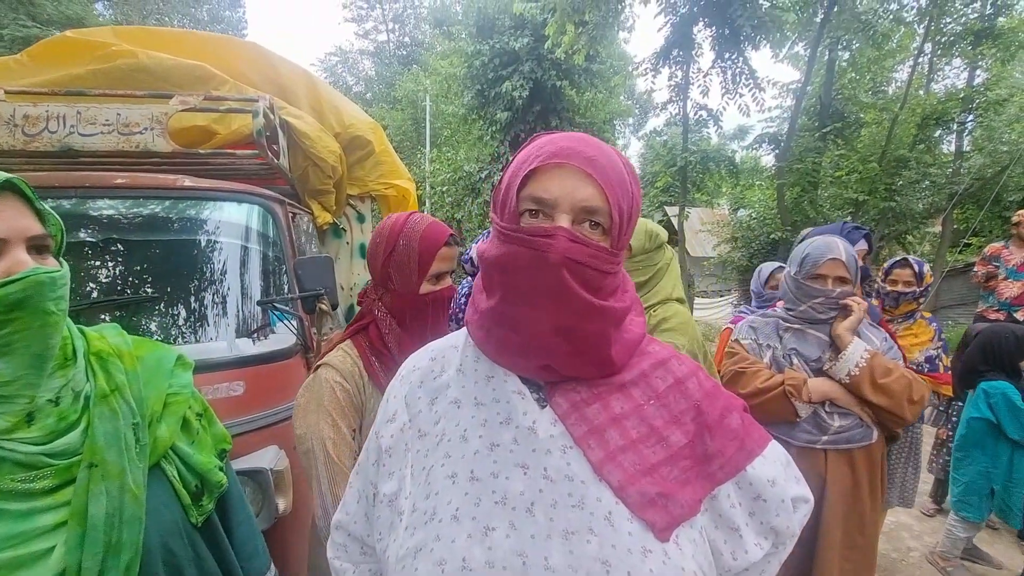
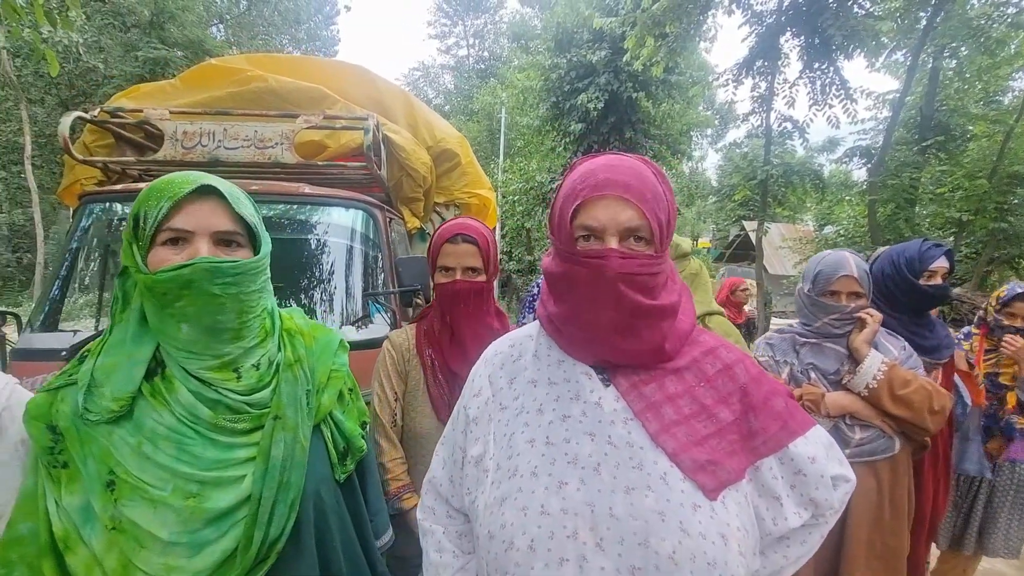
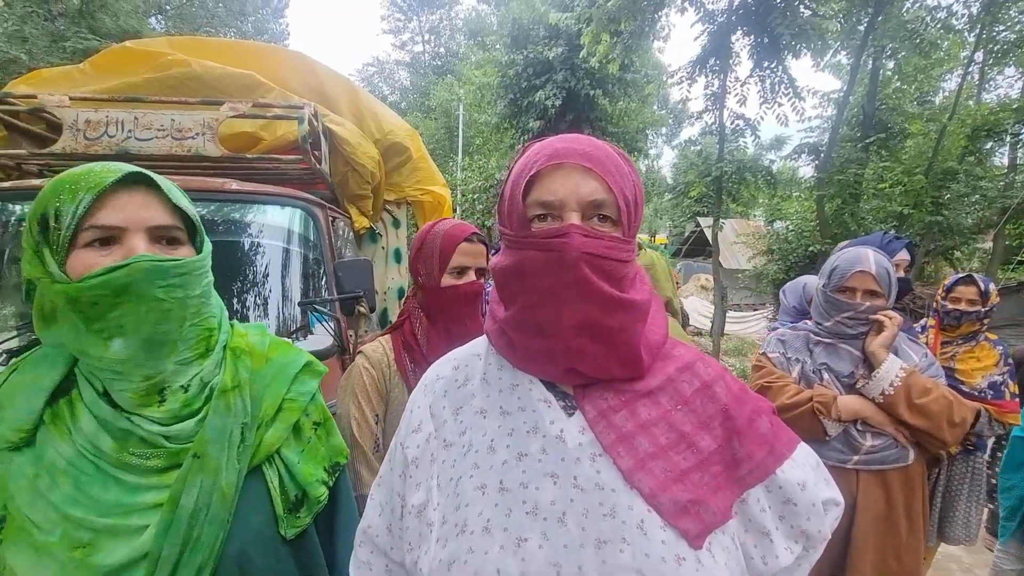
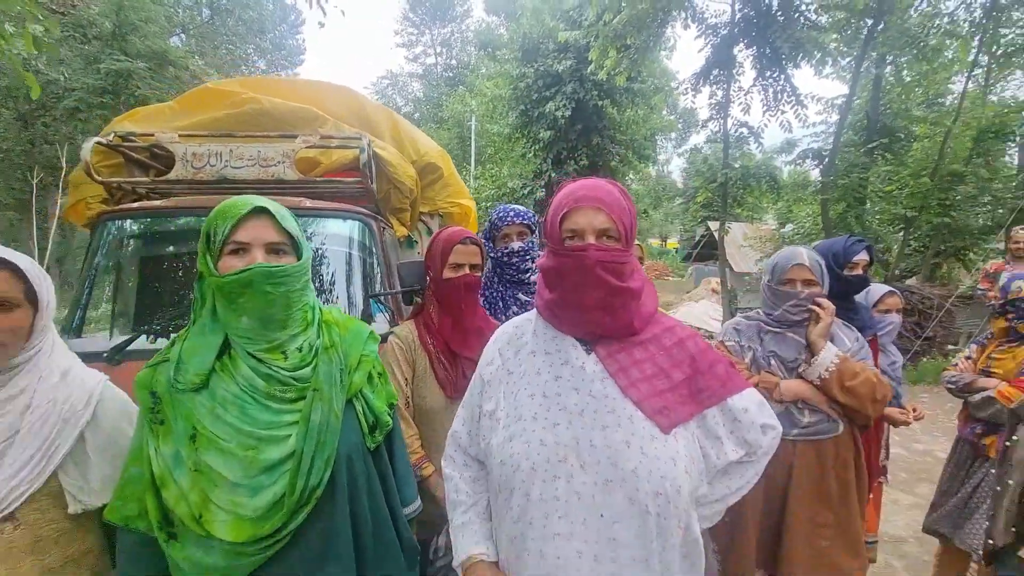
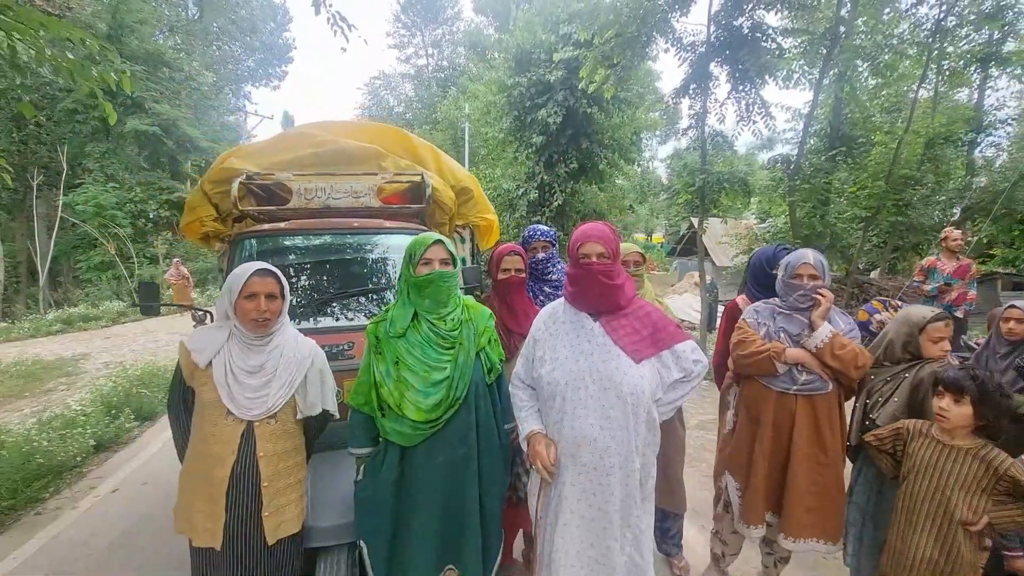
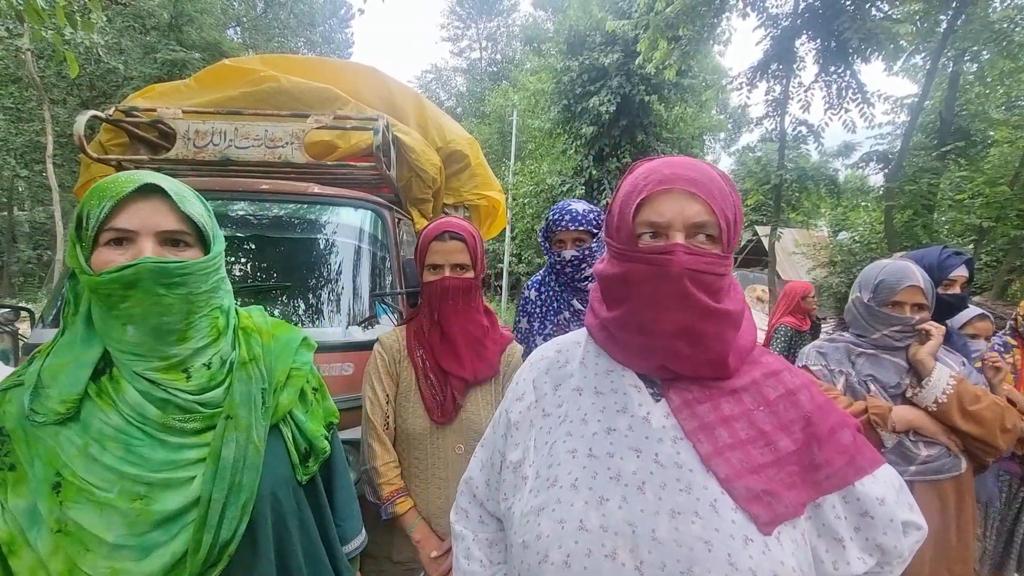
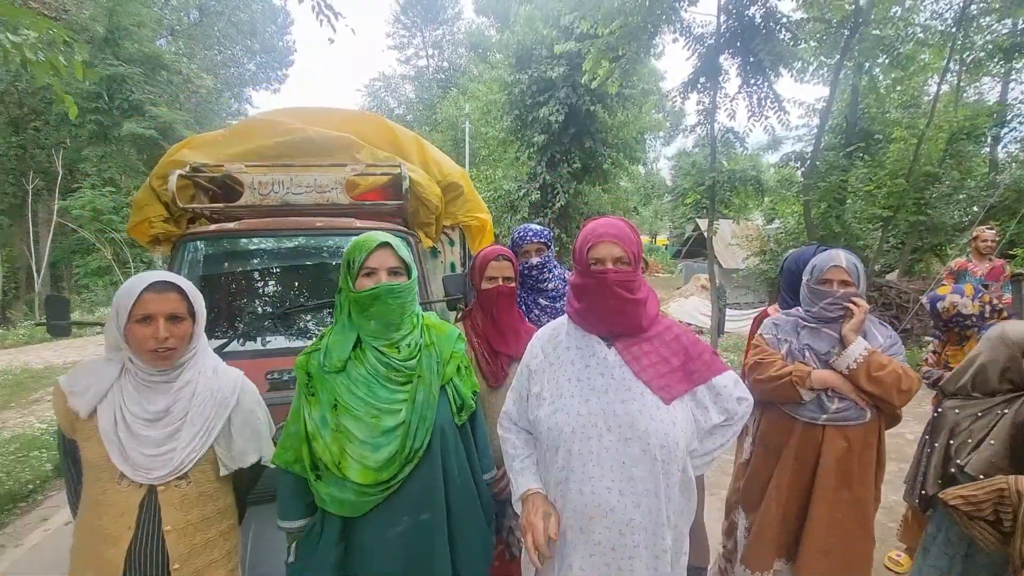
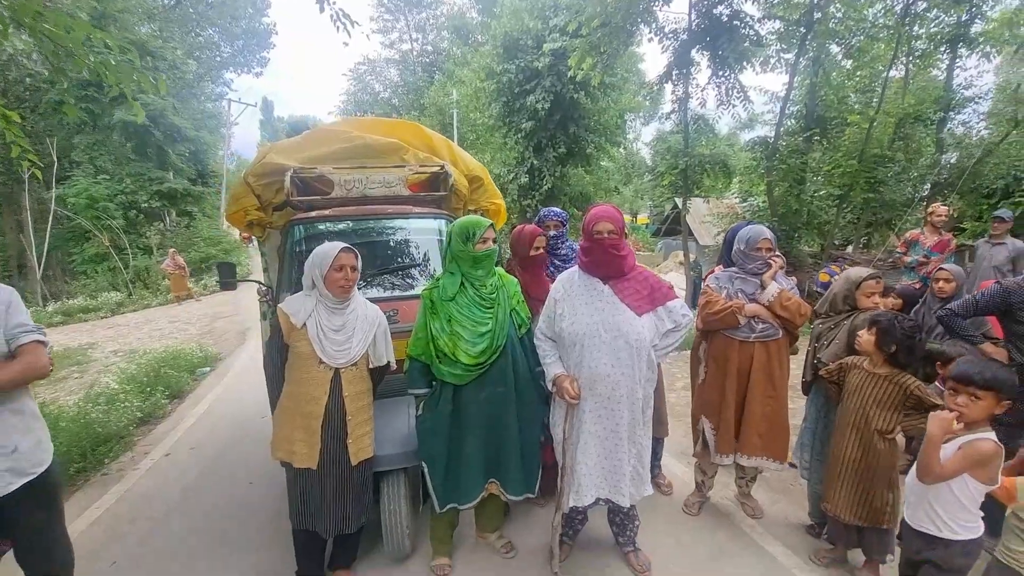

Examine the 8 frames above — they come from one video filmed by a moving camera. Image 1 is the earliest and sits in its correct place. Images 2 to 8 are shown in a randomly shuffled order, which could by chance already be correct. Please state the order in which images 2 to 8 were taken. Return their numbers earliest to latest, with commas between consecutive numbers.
3, 2, 6, 4, 7, 5, 8
